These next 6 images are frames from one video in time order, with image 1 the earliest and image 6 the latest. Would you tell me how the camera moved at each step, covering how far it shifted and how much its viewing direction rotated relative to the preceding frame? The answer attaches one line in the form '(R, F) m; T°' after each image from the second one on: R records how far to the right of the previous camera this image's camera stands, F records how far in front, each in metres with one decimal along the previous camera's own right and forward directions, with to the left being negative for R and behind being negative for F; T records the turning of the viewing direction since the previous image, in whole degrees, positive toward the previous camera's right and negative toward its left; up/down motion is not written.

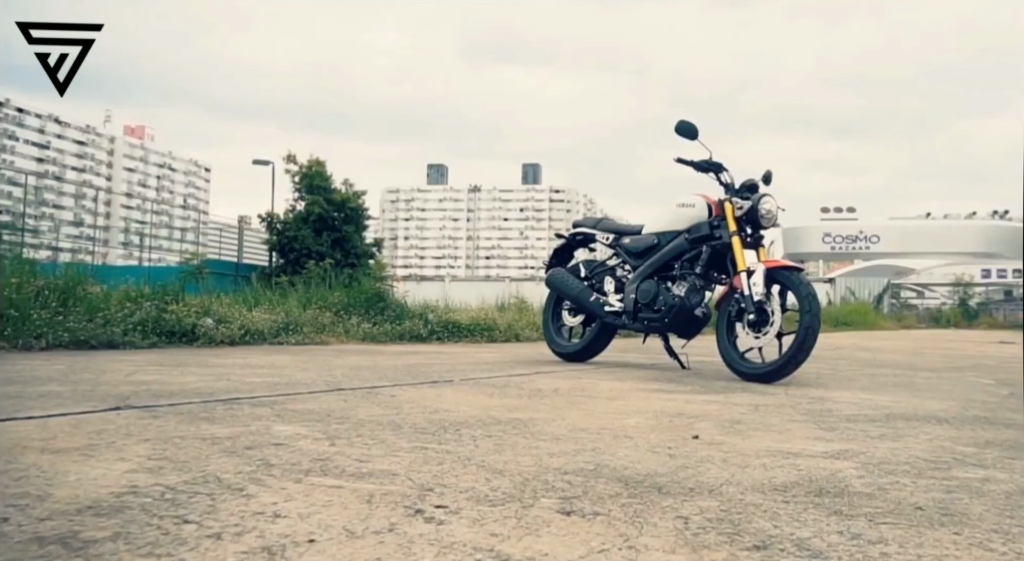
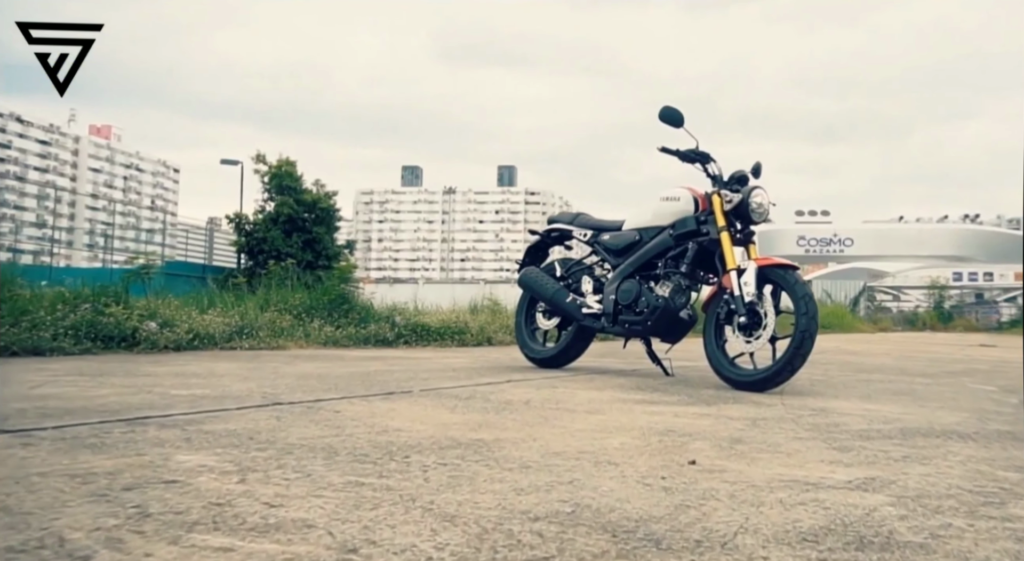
(0.0, +0.3) m; +2°
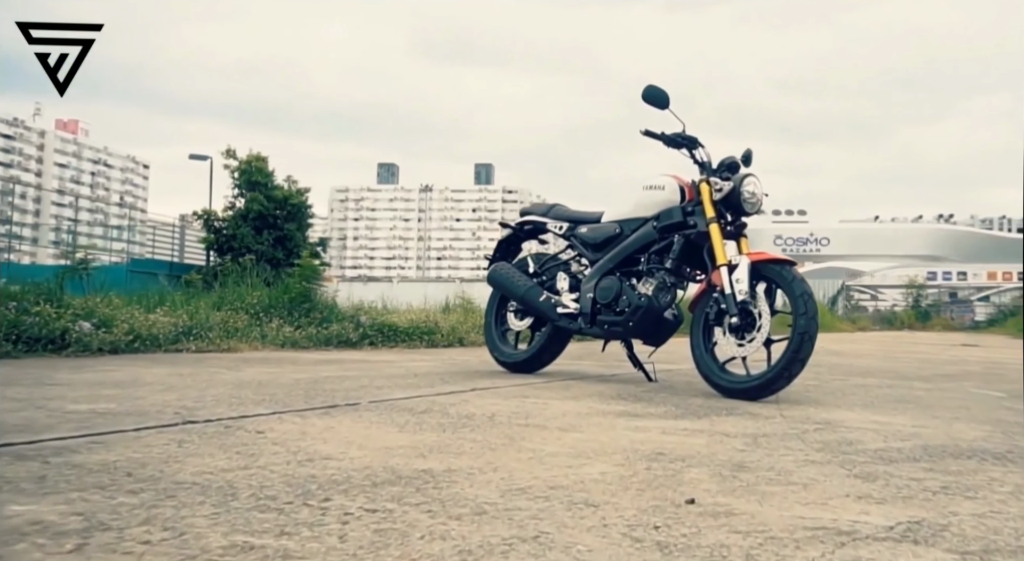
(0.0, +0.4) m; +1°
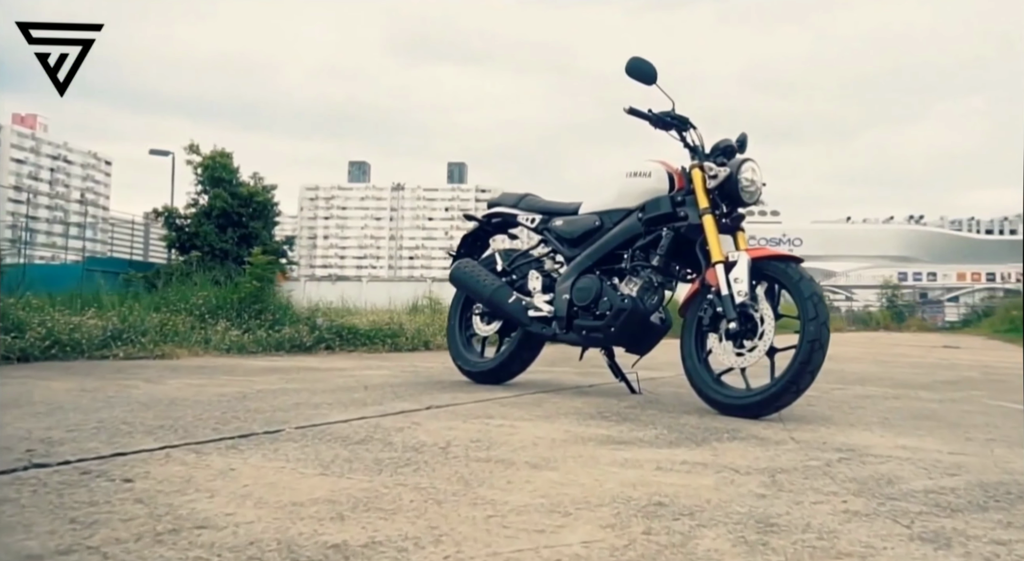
(0.0, +0.4) m; +2°
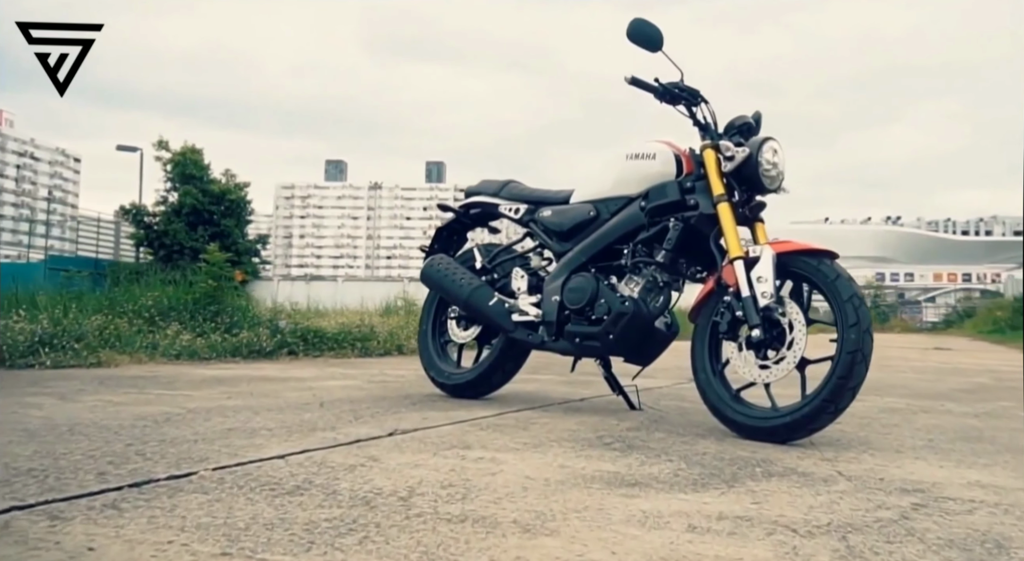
(0.0, +0.5) m; +1°
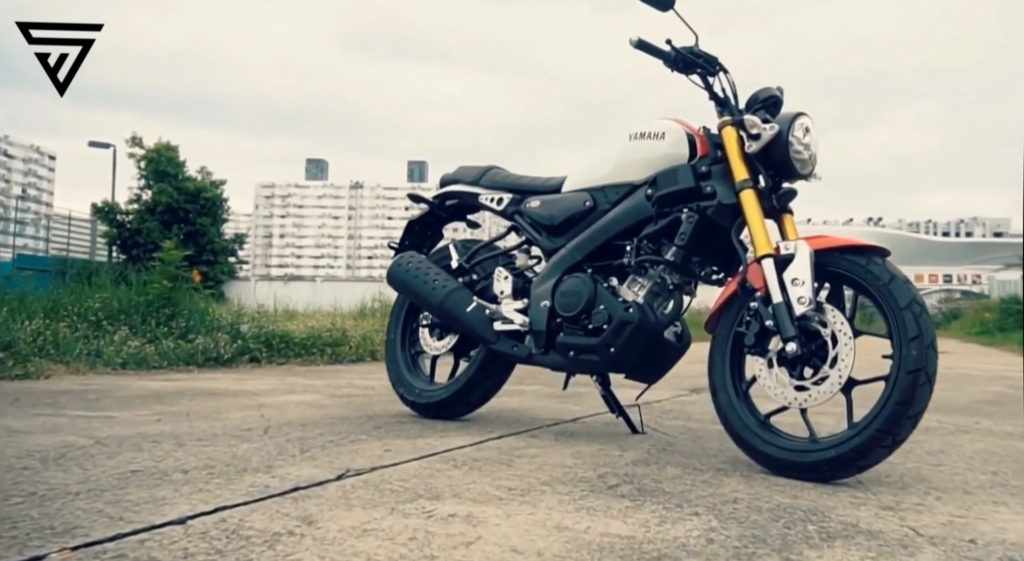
(0.0, +0.4) m; +1°
